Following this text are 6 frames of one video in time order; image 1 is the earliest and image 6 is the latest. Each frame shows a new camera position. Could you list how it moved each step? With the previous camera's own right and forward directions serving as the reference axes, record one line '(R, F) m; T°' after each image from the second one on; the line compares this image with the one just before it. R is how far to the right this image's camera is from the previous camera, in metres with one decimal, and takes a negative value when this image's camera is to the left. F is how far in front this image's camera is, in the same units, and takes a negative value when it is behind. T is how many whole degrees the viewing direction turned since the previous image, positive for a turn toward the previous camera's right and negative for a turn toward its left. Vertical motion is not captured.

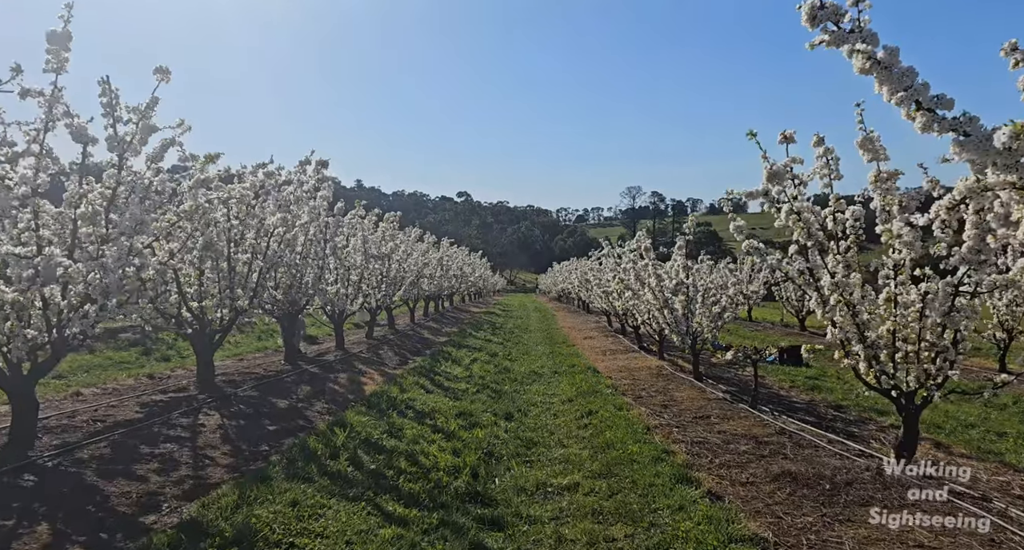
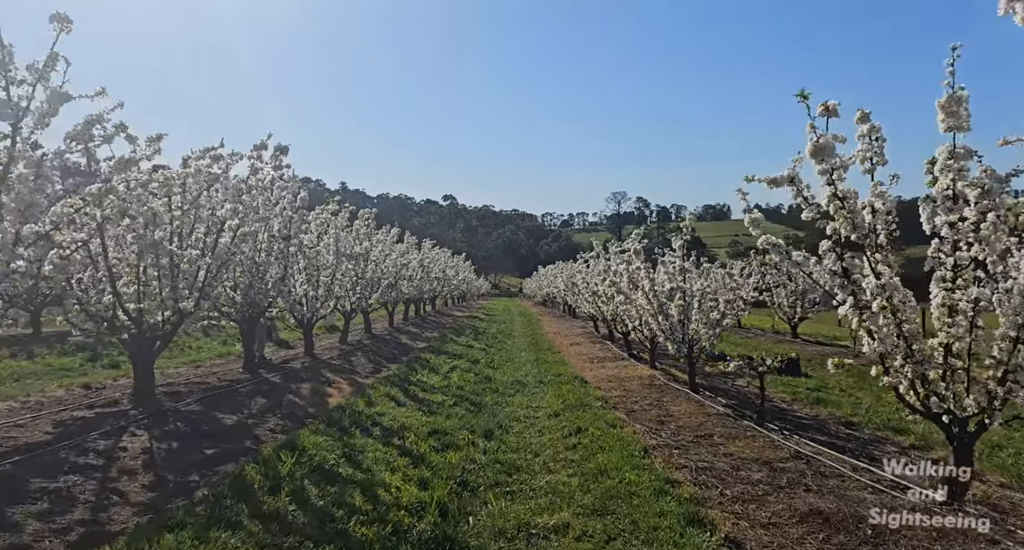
(+0.1, +1.3) m; +1°
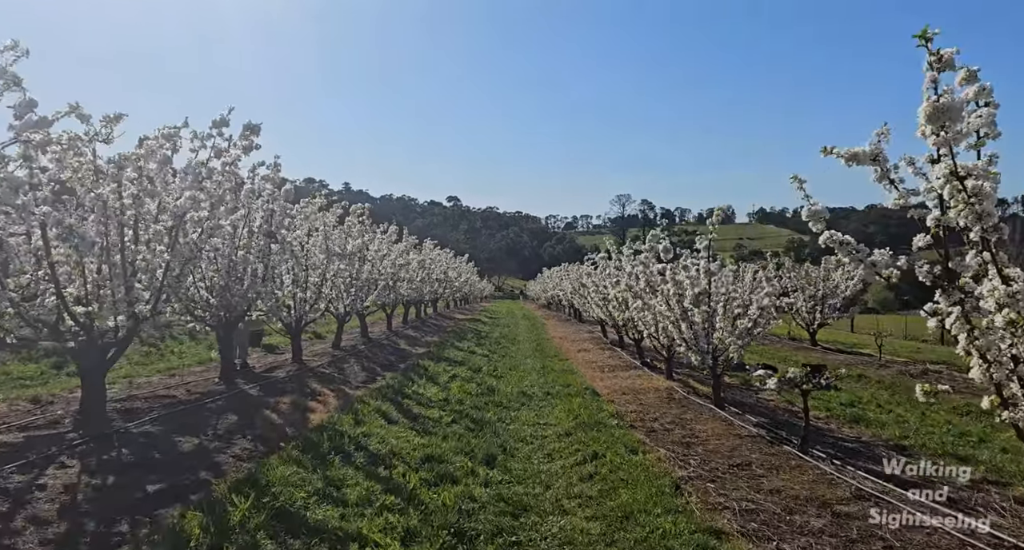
(-0.1, +1.4) m; 0°
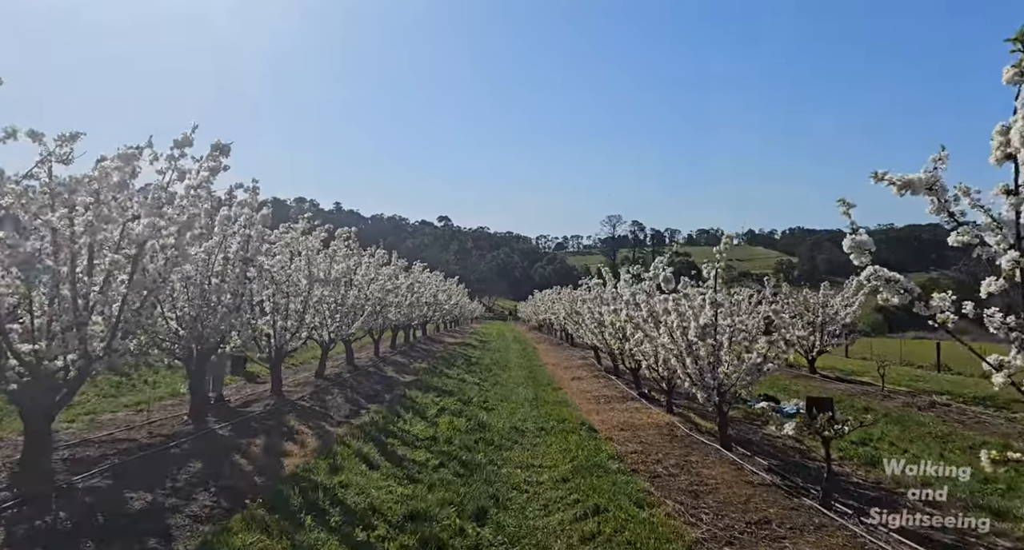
(-0.1, +0.8) m; +1°
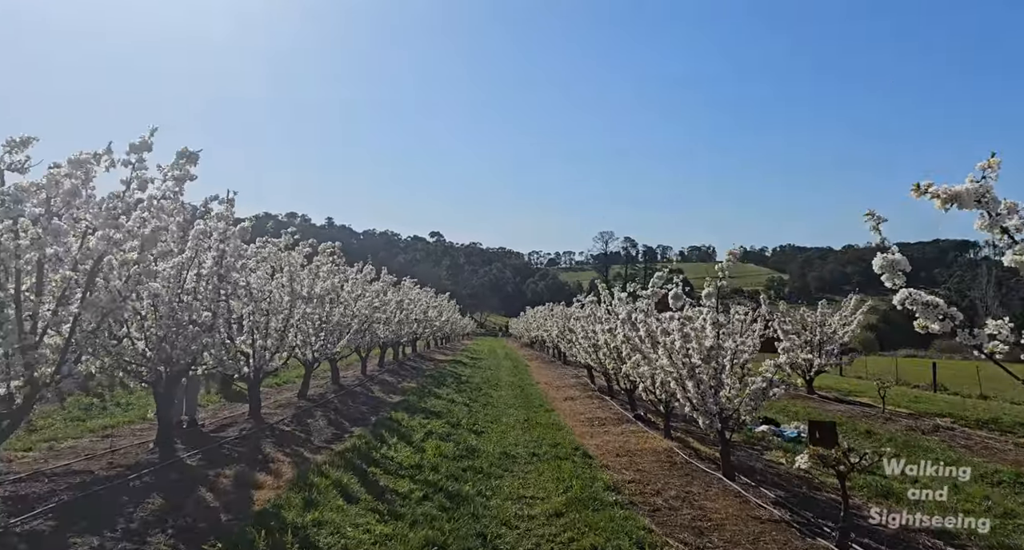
(0.0, +0.6) m; +1°
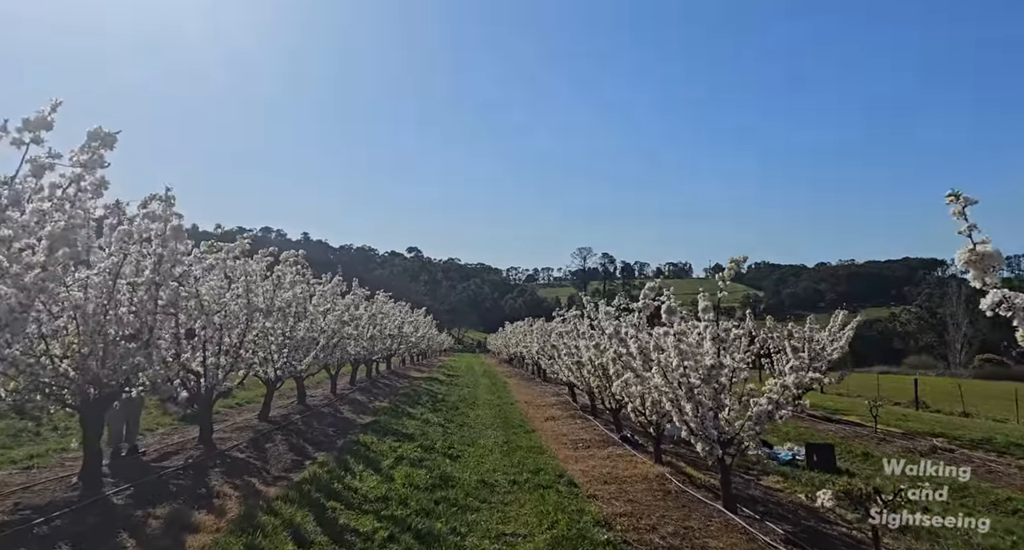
(0.0, +1.1) m; +2°
